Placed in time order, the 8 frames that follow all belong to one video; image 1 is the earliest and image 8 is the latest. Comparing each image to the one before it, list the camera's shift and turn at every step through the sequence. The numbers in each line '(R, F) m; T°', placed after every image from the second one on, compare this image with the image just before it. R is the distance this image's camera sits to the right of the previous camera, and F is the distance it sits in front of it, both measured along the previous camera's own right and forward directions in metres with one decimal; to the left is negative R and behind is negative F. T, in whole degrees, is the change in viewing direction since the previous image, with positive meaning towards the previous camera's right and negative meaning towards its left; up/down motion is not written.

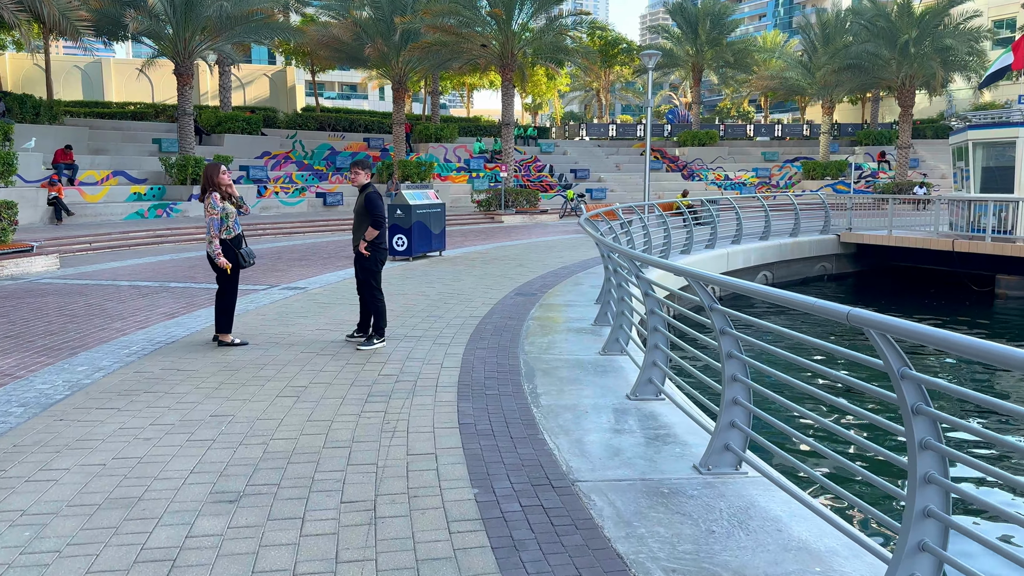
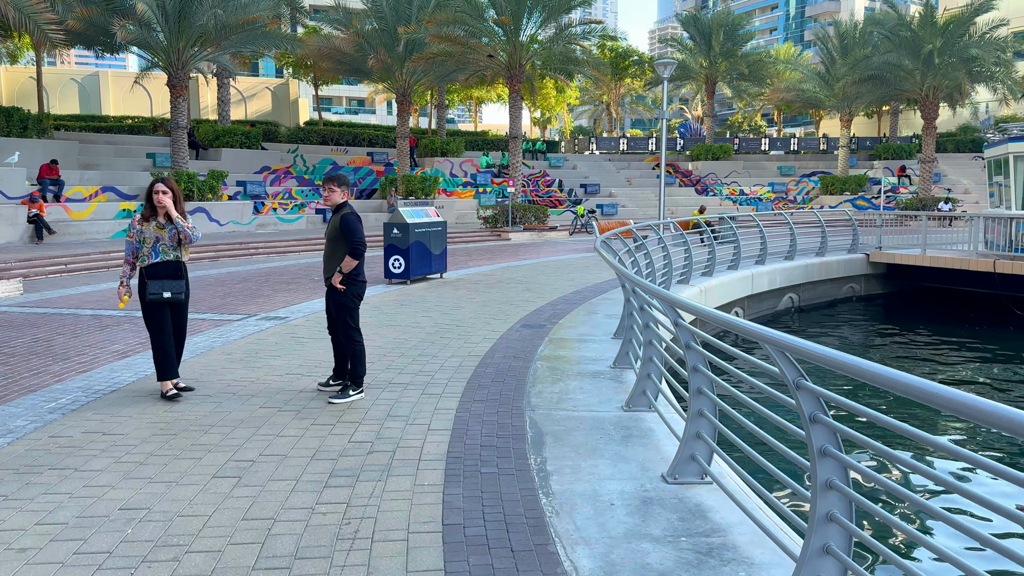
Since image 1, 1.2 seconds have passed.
(0.0, +1.2) m; -1°
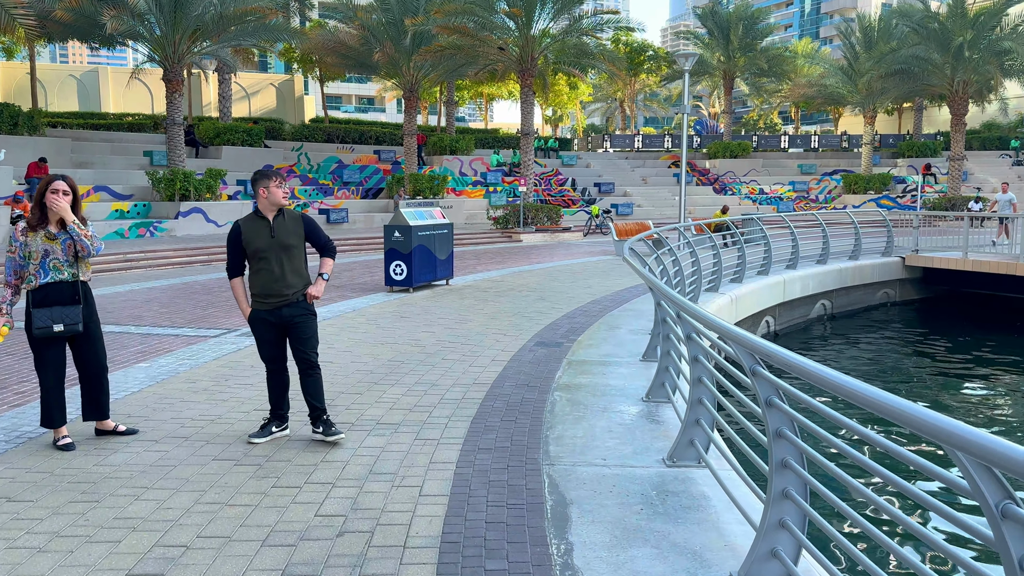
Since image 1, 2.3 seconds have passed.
(0.0, +1.1) m; -1°
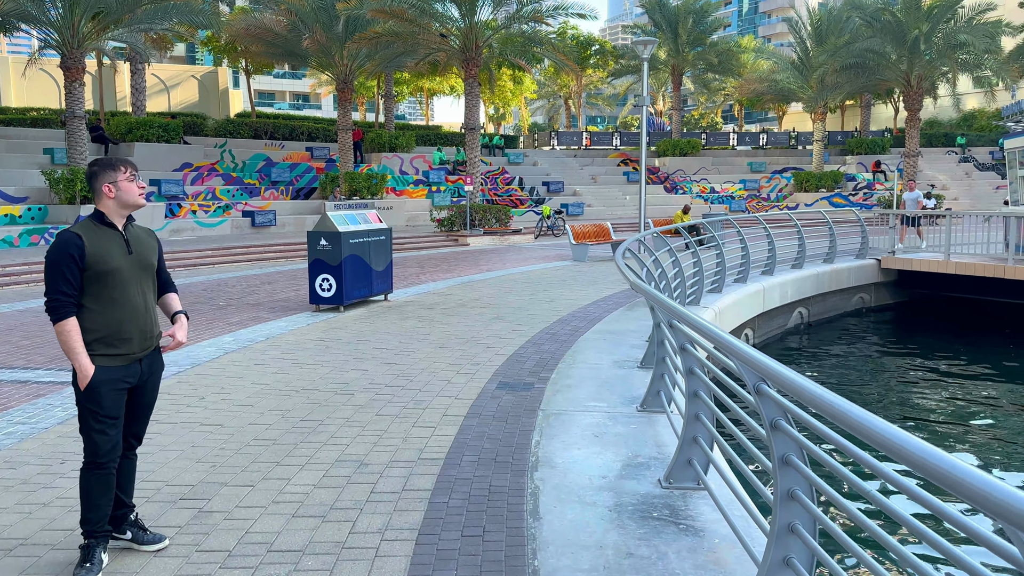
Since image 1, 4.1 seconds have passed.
(-0.1, +1.8) m; +4°
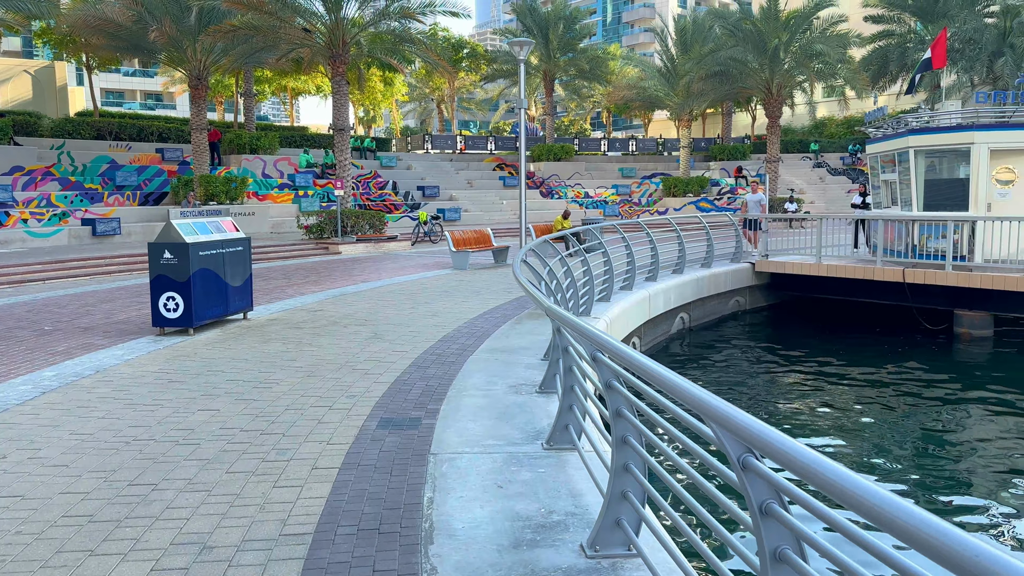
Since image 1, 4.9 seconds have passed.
(0.0, +0.8) m; +9°
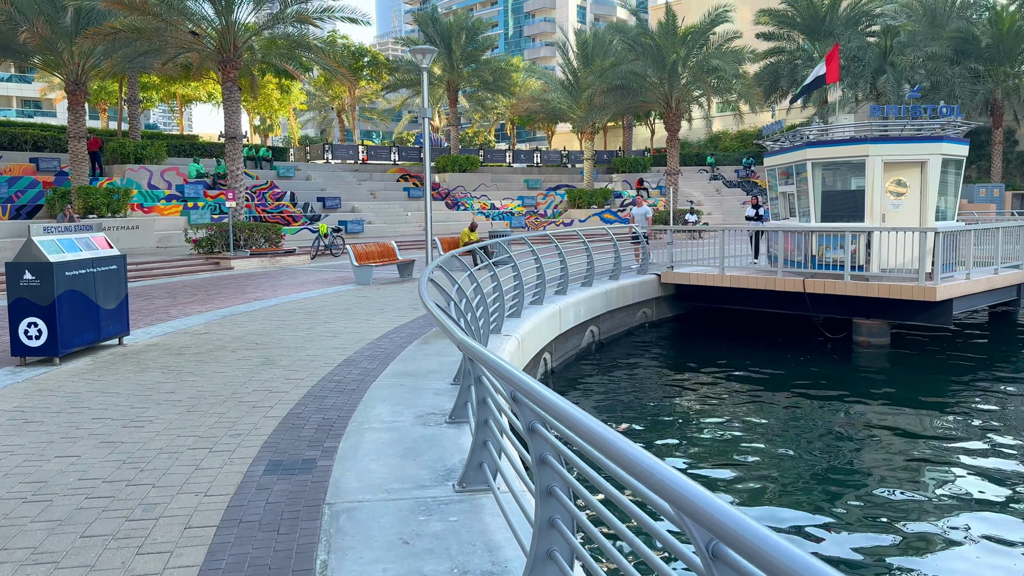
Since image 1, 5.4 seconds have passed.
(0.0, +0.5) m; +7°
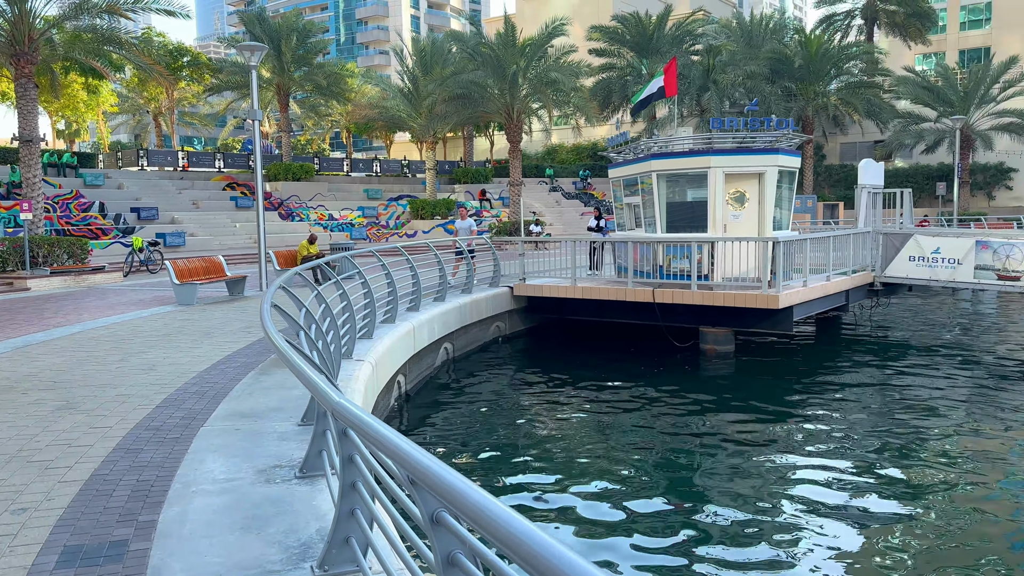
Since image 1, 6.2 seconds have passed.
(-0.1, +0.8) m; +11°
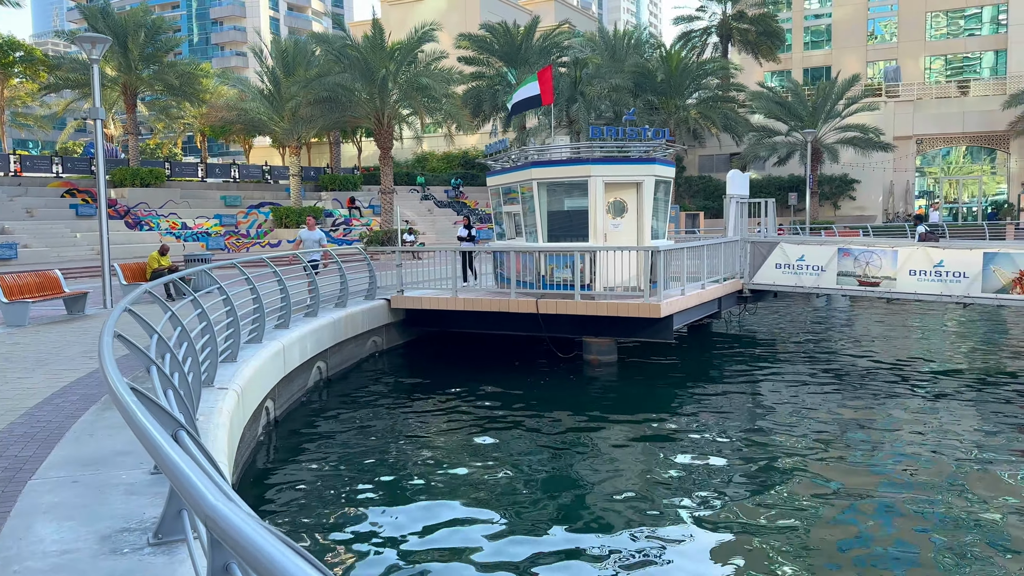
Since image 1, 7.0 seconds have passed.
(-0.2, +0.6) m; +9°
